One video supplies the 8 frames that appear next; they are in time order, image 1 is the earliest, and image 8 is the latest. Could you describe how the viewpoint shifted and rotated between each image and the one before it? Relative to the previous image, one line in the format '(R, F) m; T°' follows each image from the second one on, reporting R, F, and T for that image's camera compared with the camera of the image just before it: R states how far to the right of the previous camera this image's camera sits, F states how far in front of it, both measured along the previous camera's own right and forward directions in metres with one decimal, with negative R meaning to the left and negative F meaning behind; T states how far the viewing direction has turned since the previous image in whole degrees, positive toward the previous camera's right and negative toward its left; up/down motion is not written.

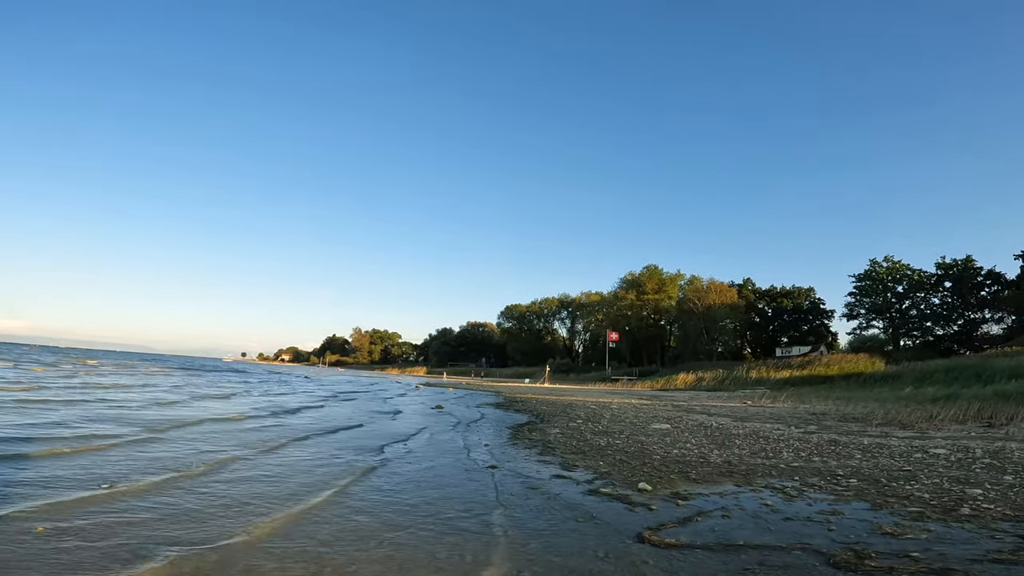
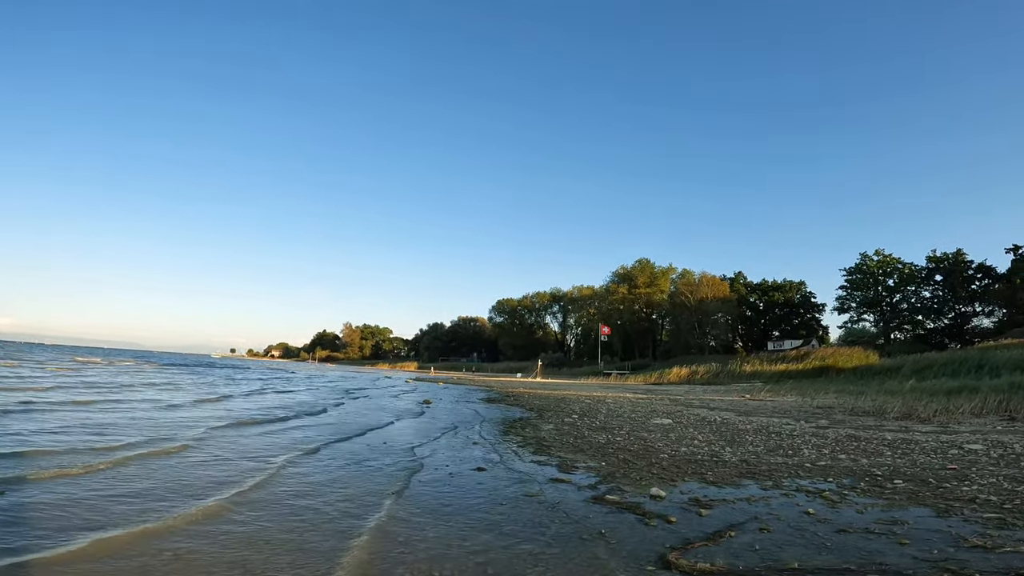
(0.0, +1.3) m; +1°
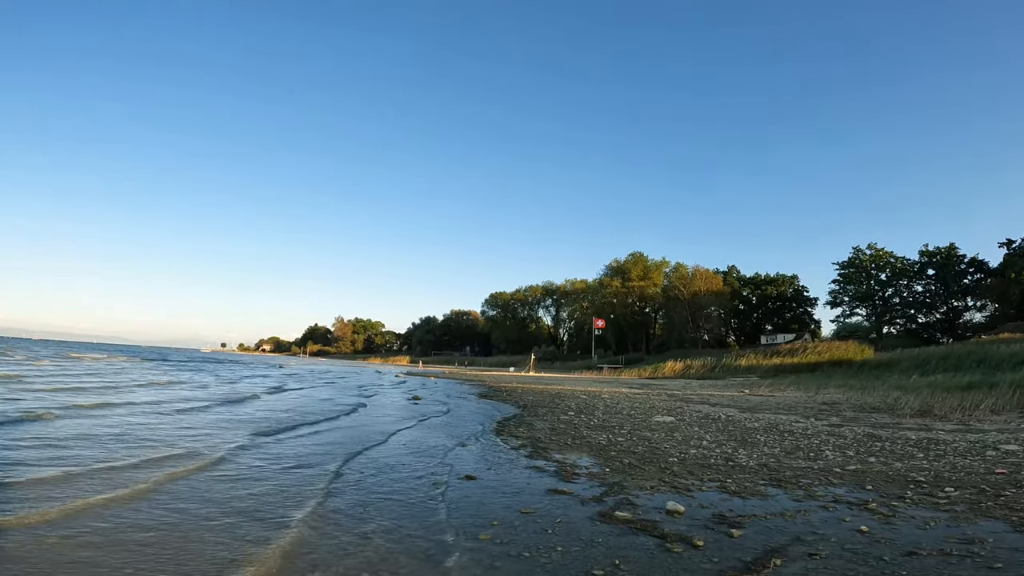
(0.0, +1.1) m; +1°
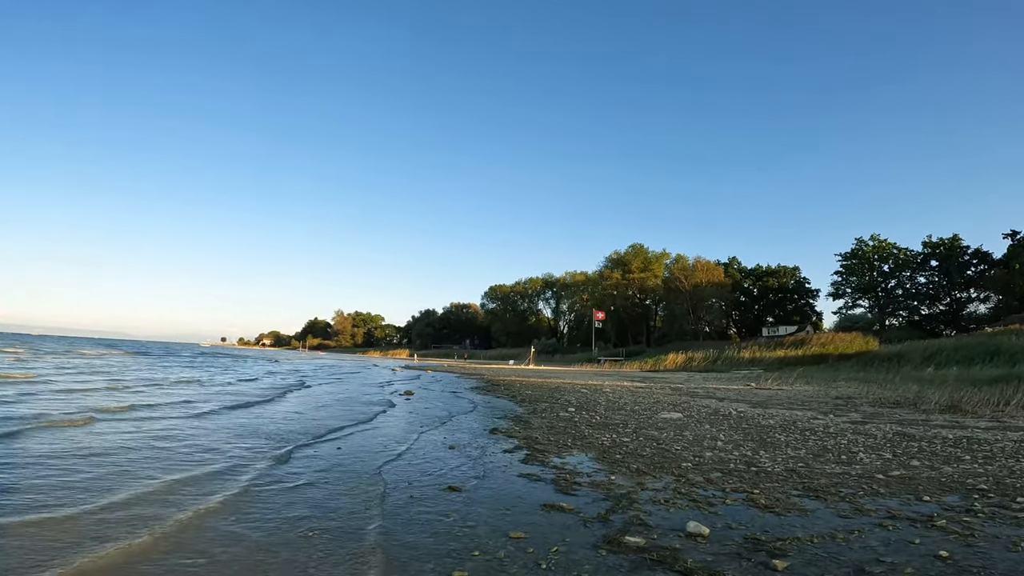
(+0.1, +1.2) m; 0°
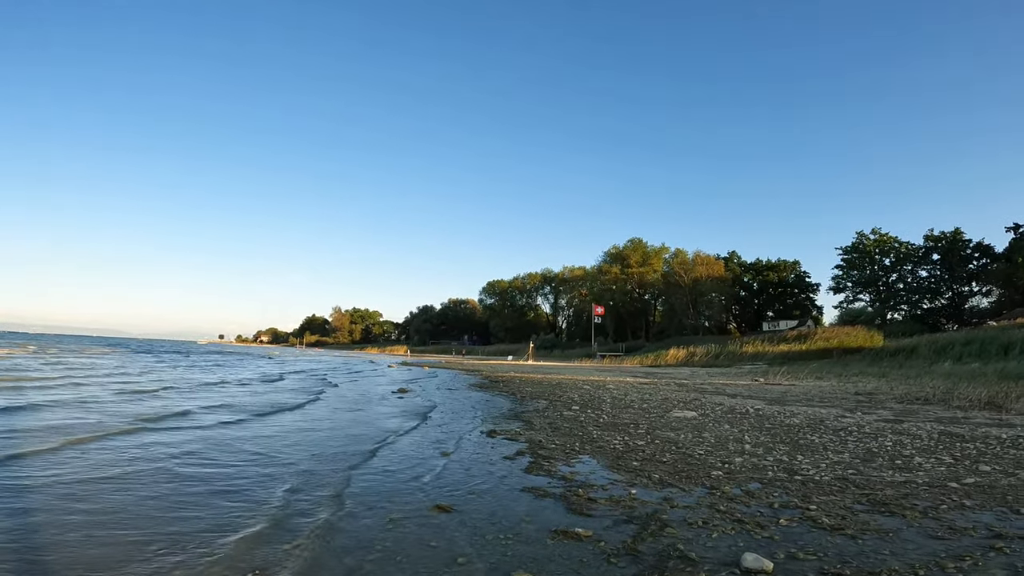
(0.0, +1.2) m; 0°
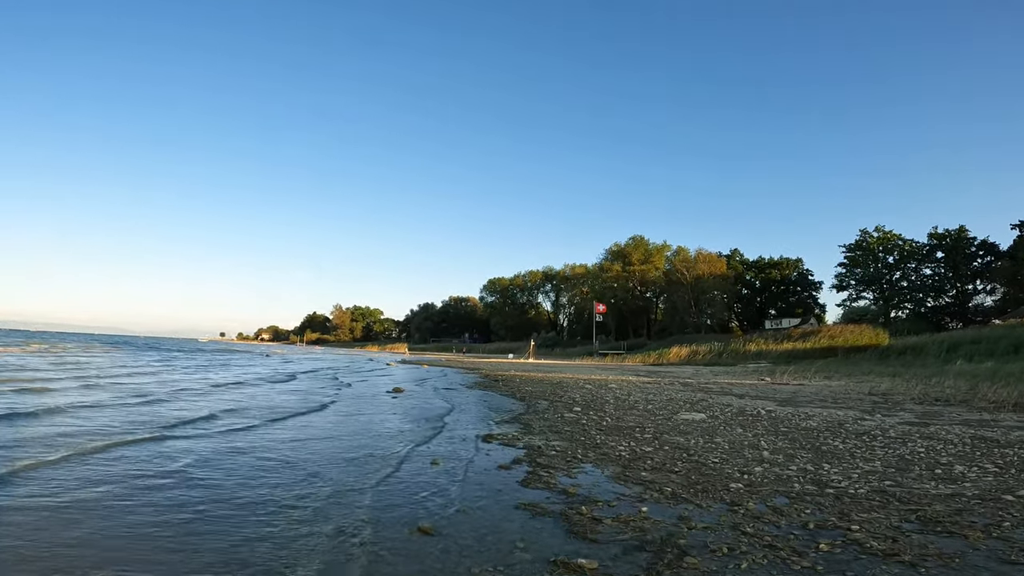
(+0.1, +0.8) m; 0°
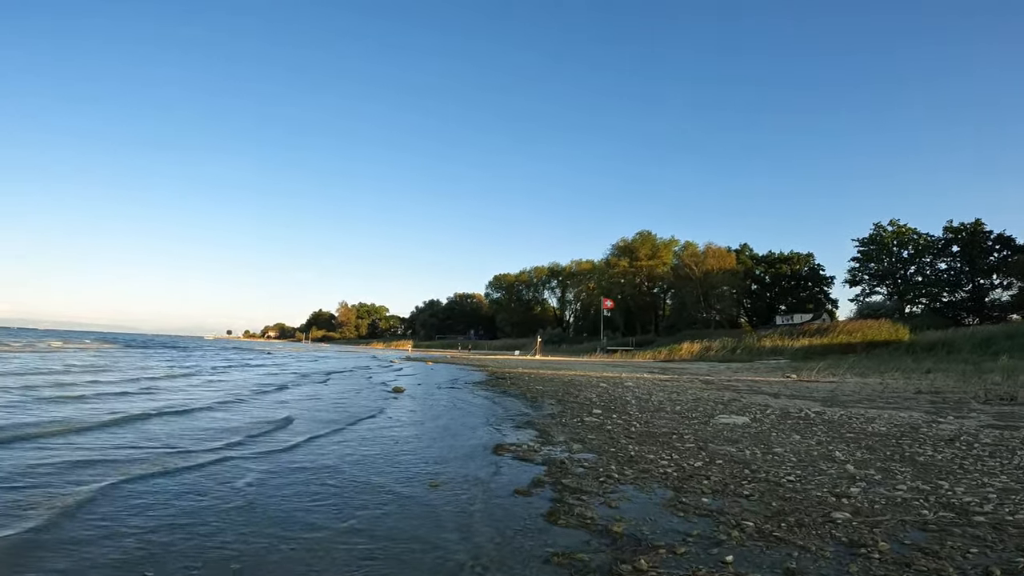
(-0.2, +1.7) m; -1°
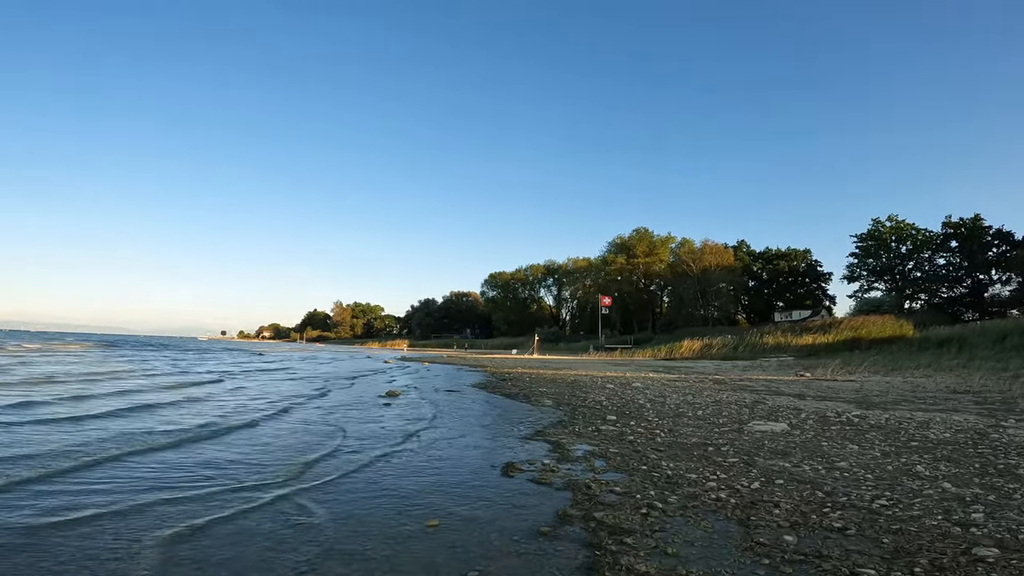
(-0.2, +1.4) m; 0°
